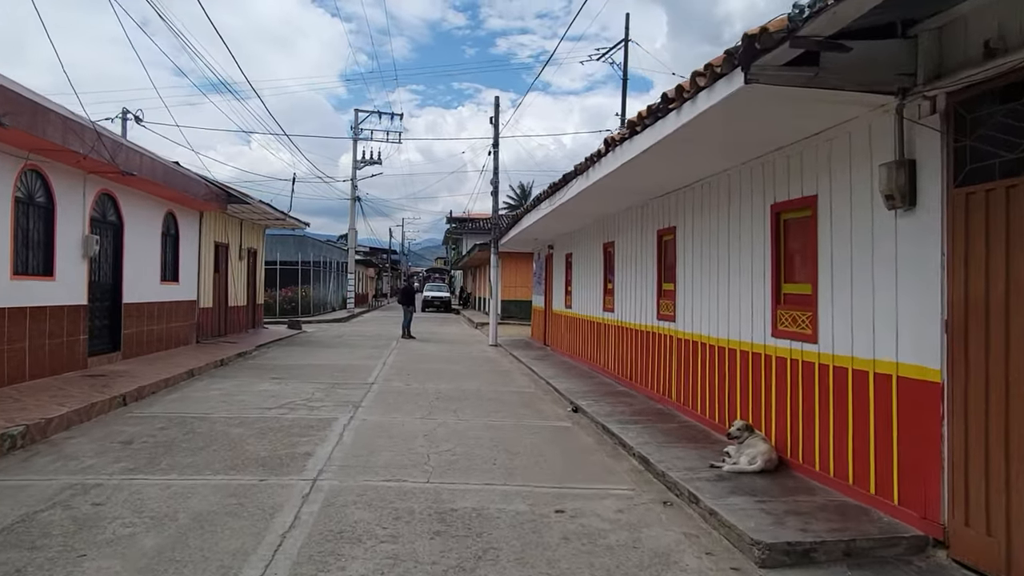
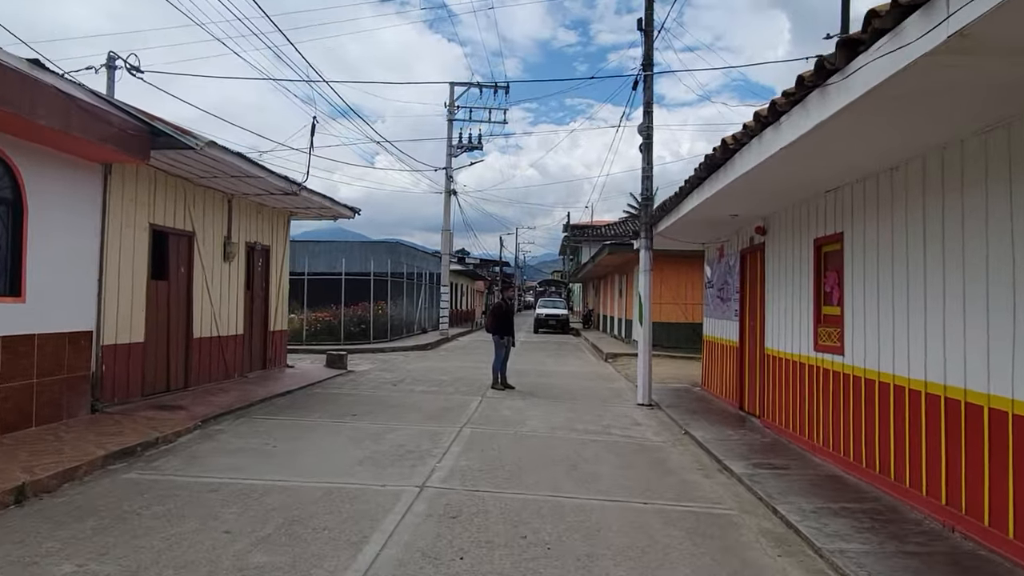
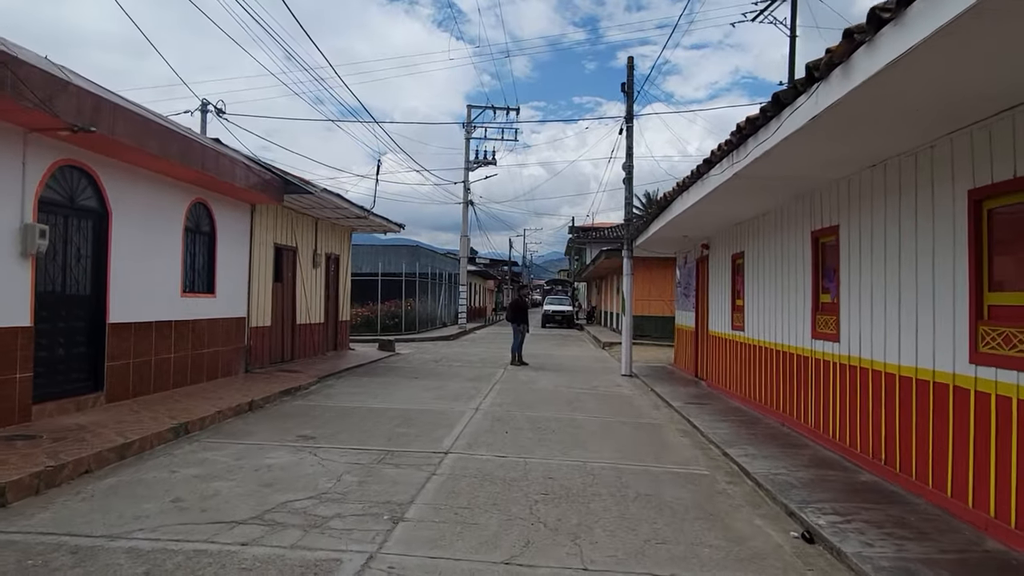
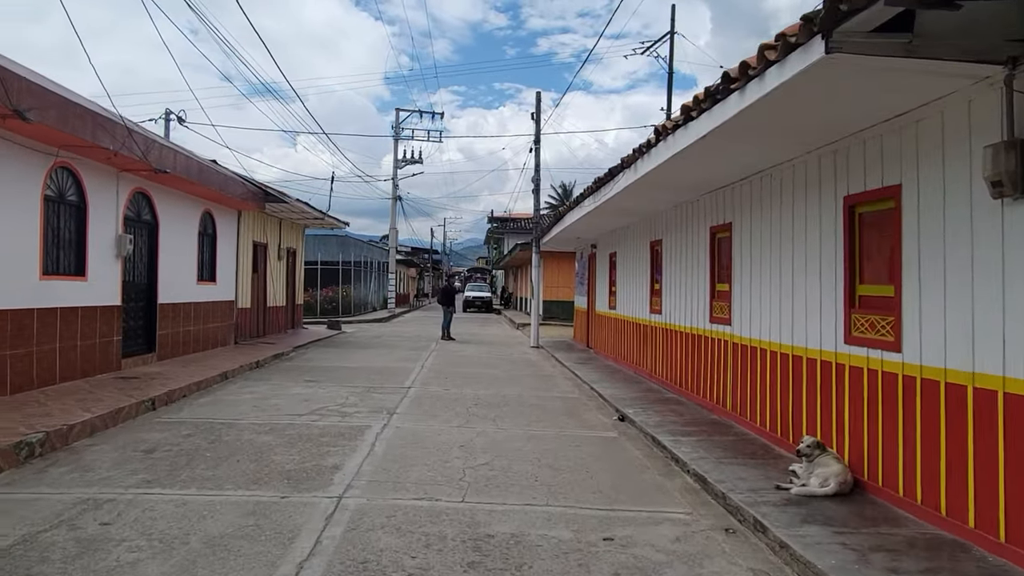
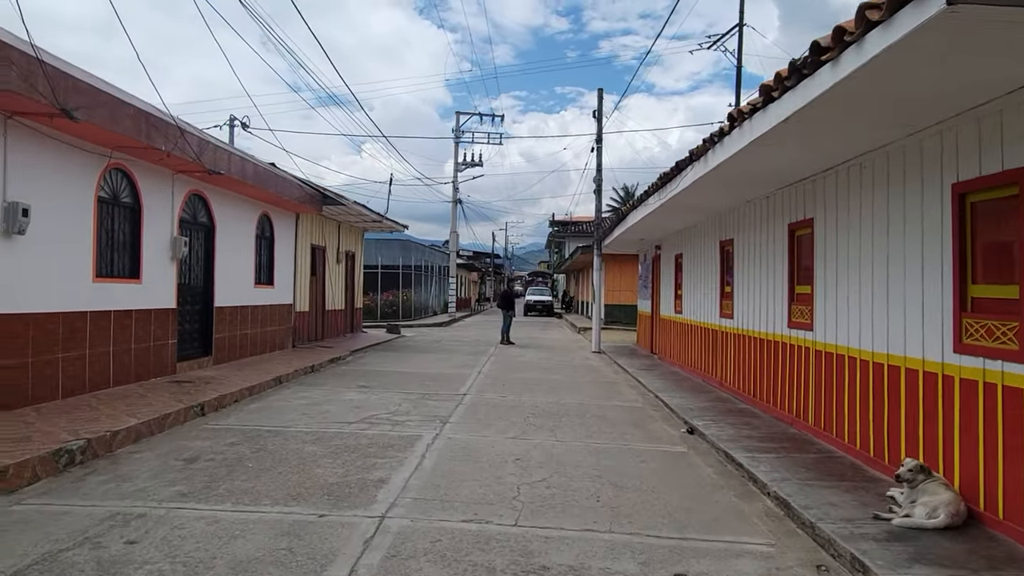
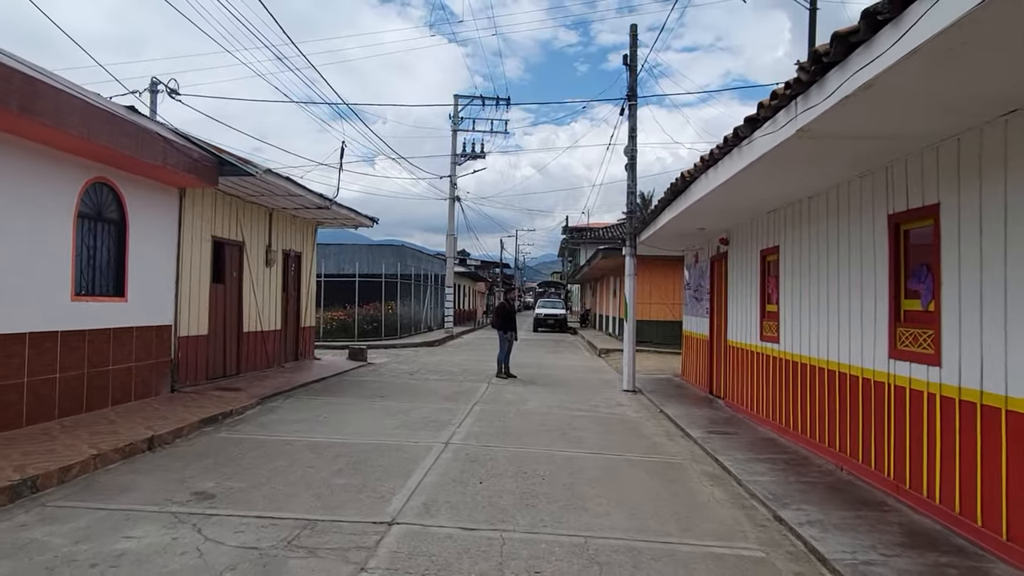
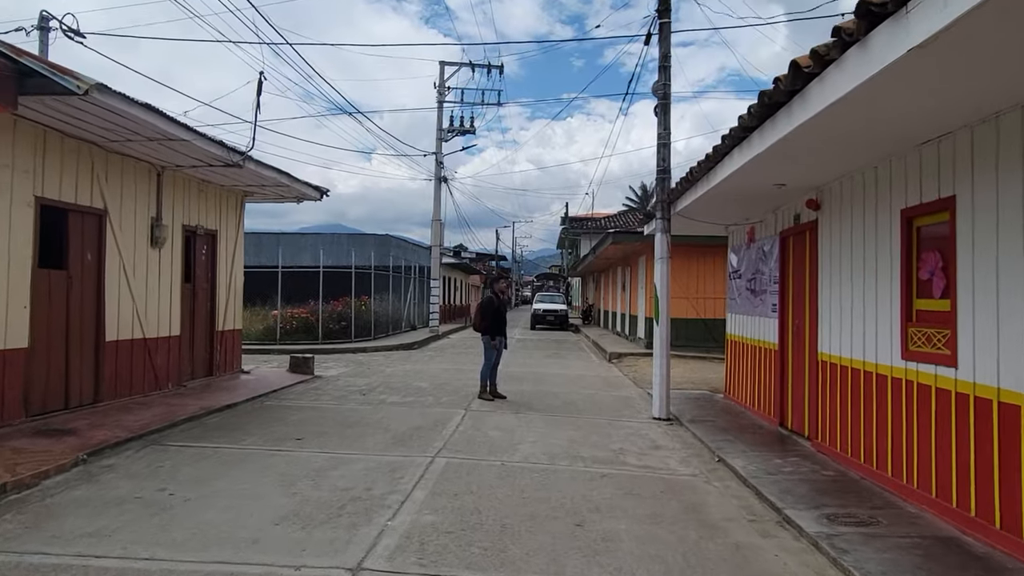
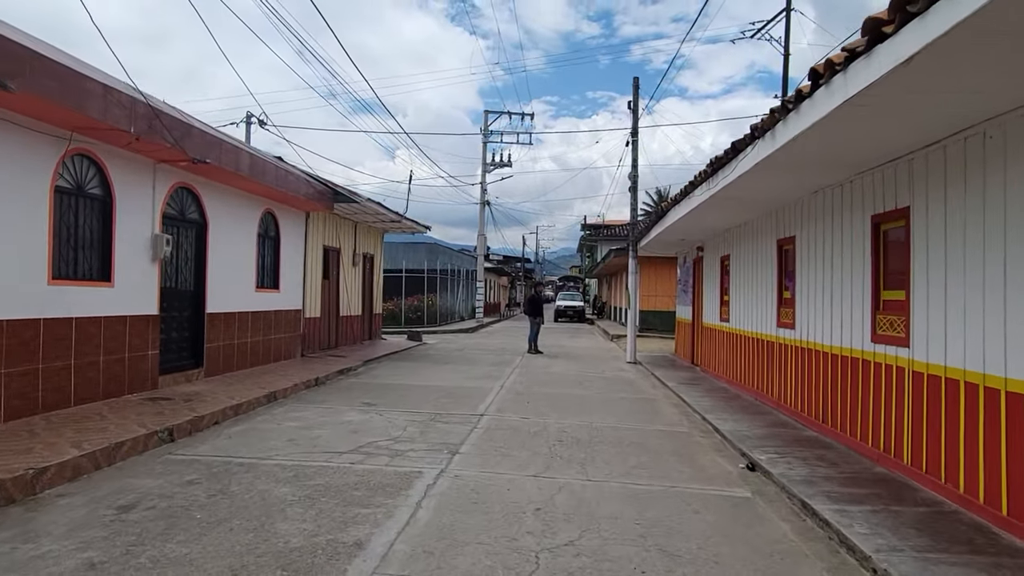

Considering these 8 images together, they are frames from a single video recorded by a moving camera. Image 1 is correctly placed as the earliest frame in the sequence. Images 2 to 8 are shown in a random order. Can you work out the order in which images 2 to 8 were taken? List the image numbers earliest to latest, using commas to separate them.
4, 5, 8, 3, 6, 2, 7
